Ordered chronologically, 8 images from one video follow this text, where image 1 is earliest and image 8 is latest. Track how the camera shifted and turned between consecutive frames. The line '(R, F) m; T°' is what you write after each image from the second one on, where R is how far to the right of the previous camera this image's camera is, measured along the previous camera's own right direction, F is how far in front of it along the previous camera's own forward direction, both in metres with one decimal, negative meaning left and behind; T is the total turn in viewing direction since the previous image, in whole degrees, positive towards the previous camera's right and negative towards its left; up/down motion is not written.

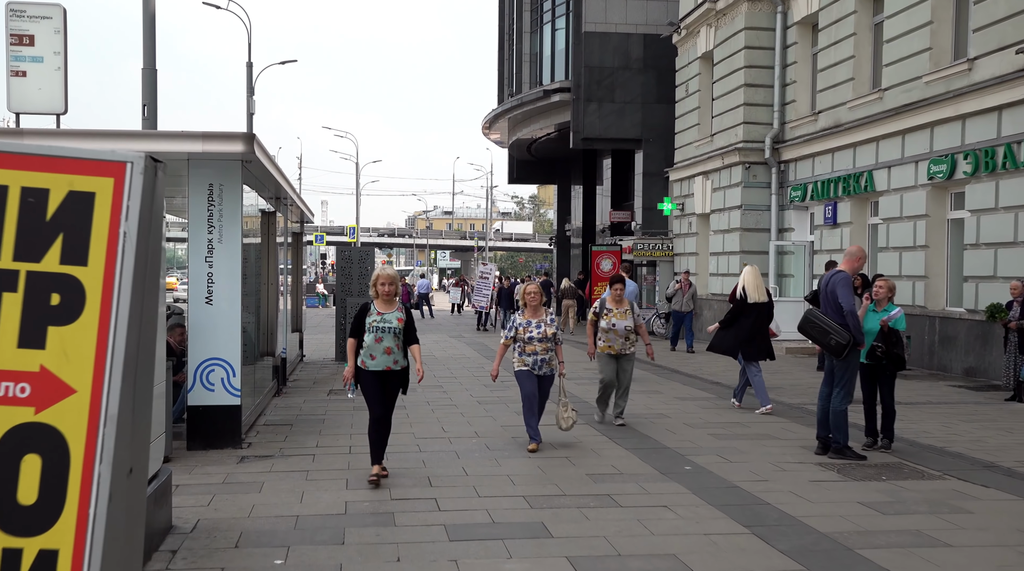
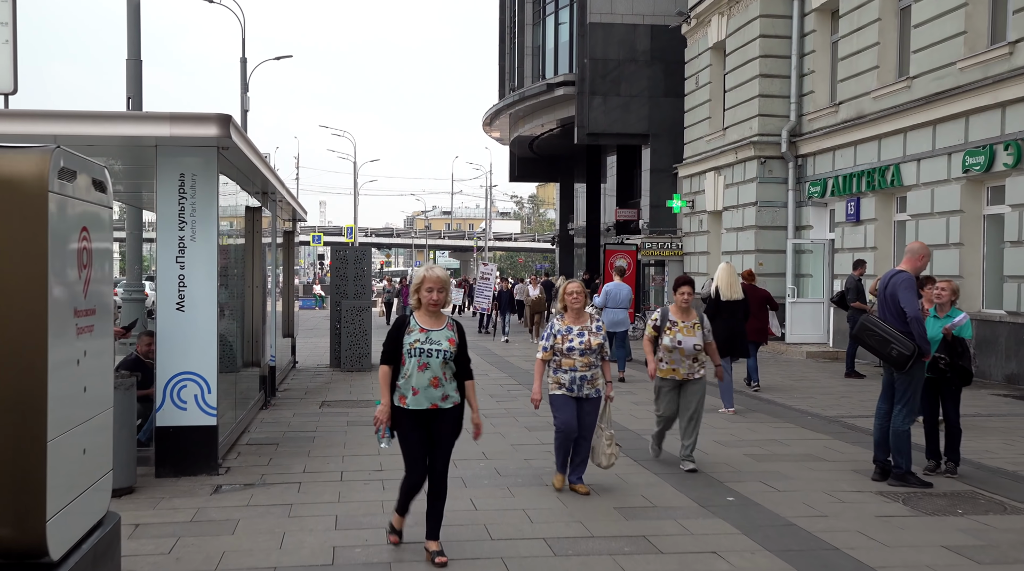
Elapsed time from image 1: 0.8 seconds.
(-0.1, +1.0) m; 0°
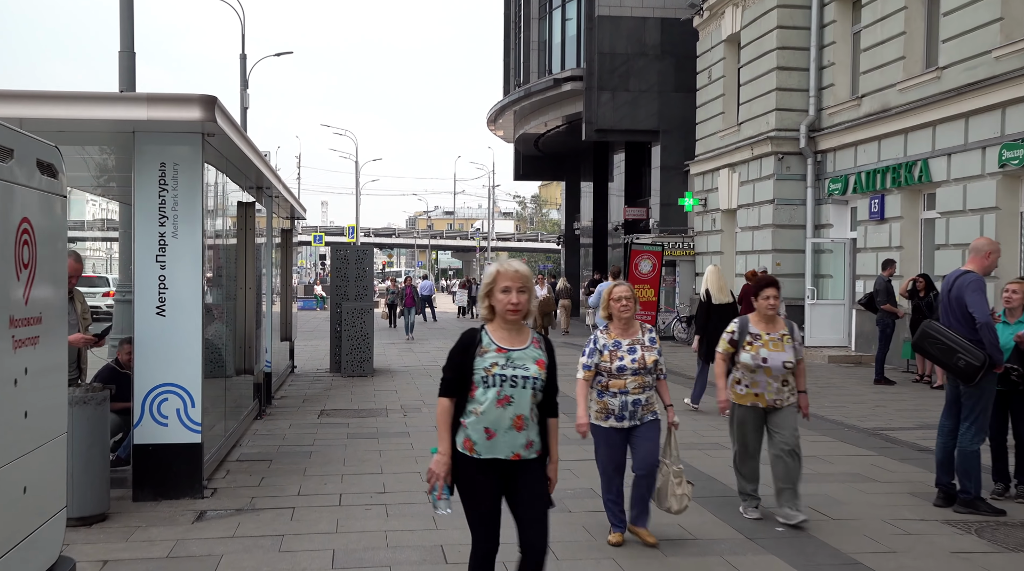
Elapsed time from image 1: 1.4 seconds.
(-0.1, +0.8) m; 0°
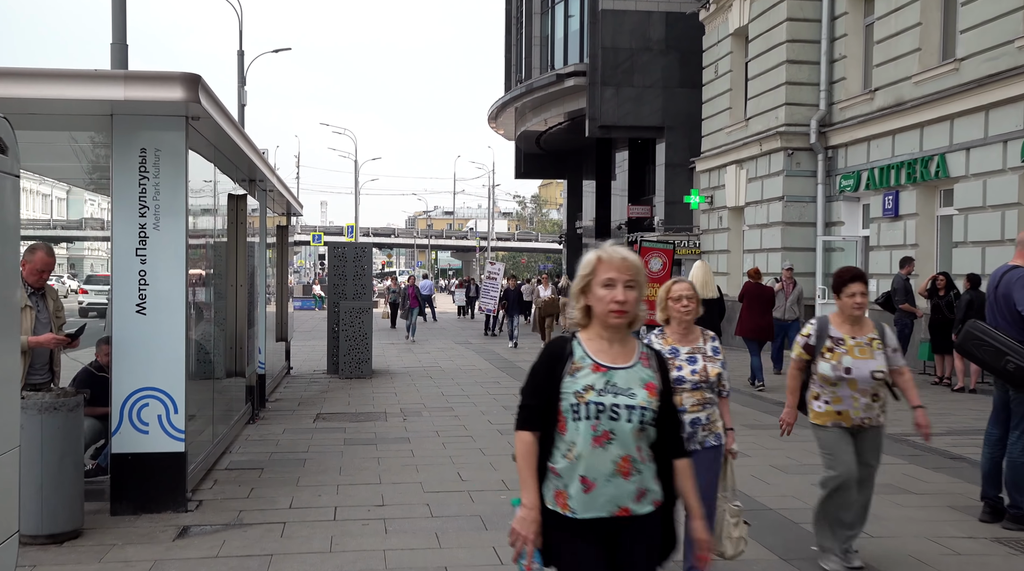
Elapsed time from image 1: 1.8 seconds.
(-0.1, +0.5) m; 0°
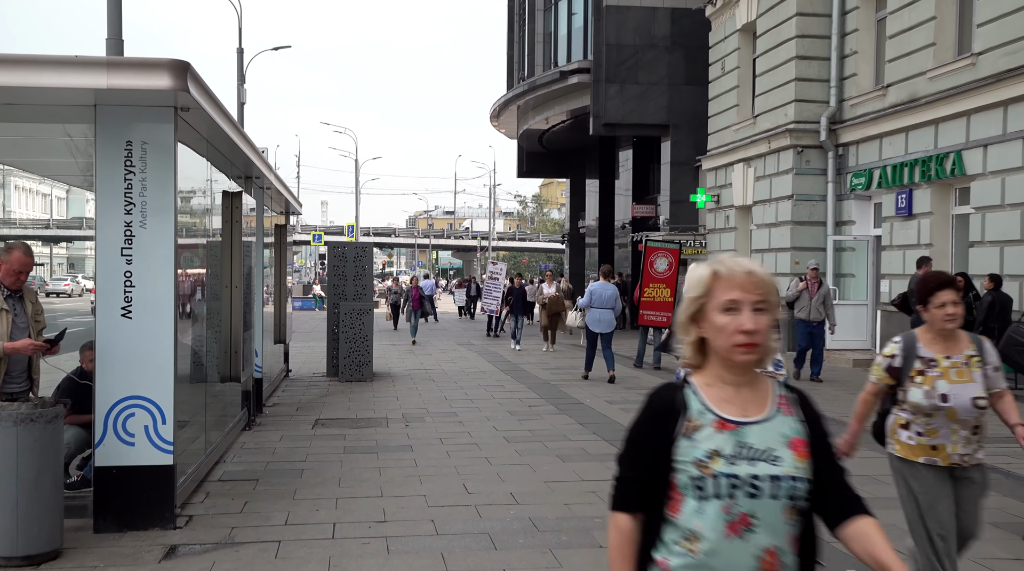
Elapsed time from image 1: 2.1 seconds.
(-0.1, +0.4) m; 0°
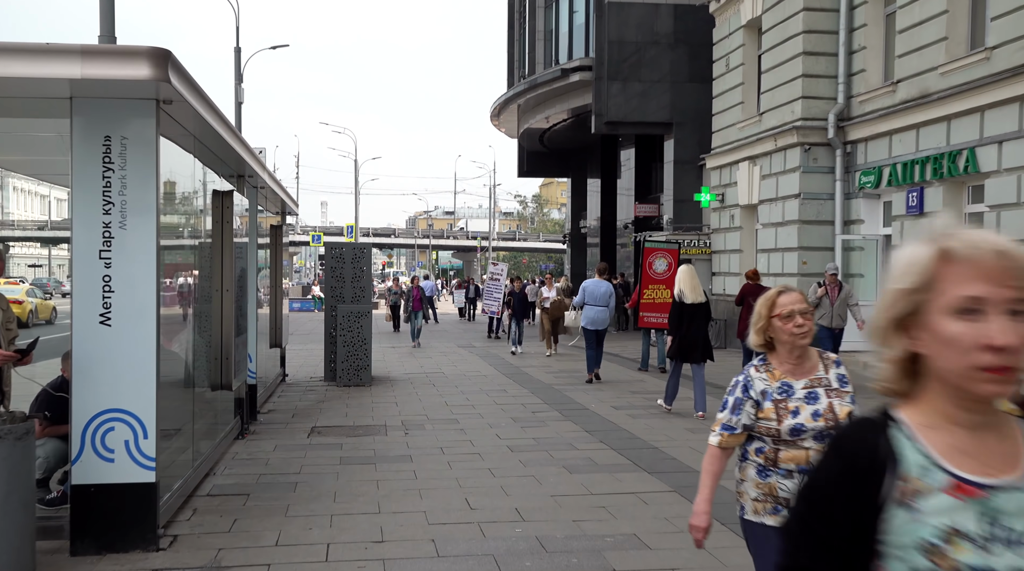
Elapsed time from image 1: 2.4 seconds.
(0.0, +0.4) m; 0°
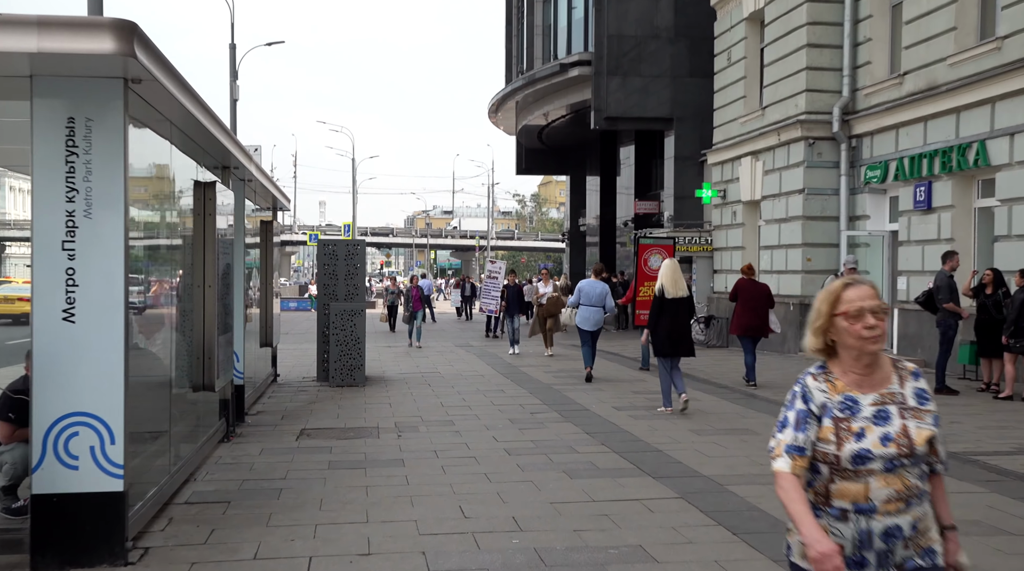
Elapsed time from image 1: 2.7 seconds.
(0.0, +0.4) m; 0°
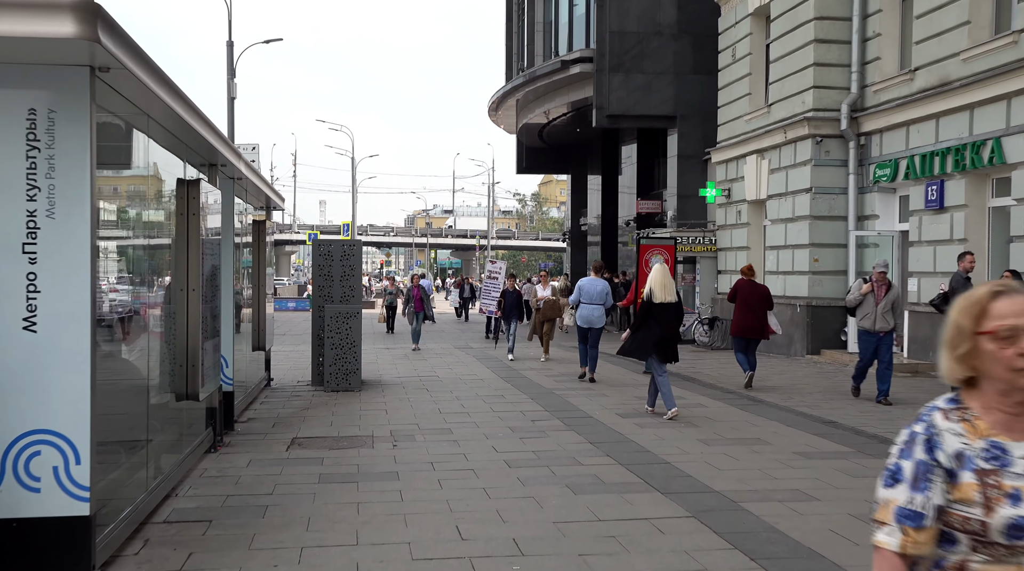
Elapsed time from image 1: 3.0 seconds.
(0.0, +0.4) m; 0°
